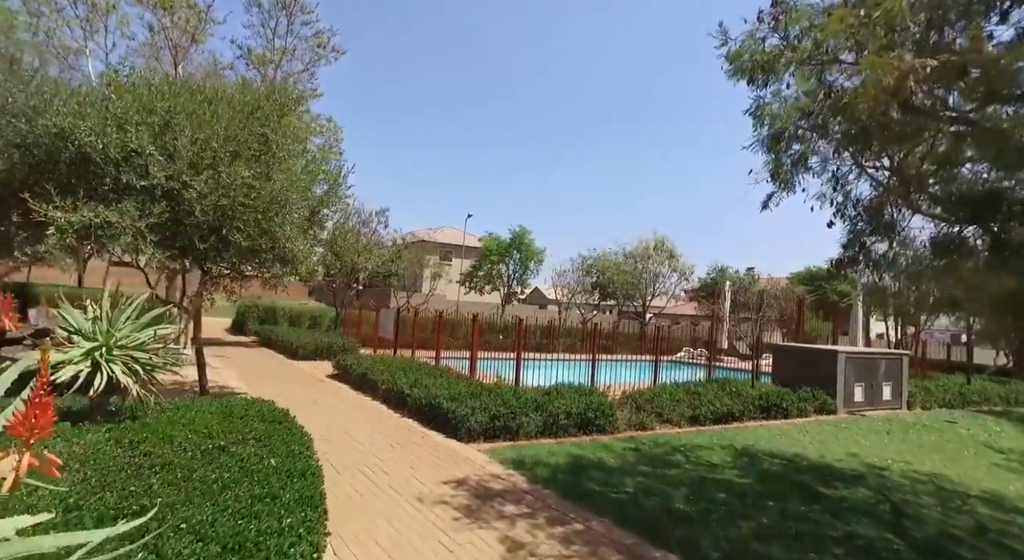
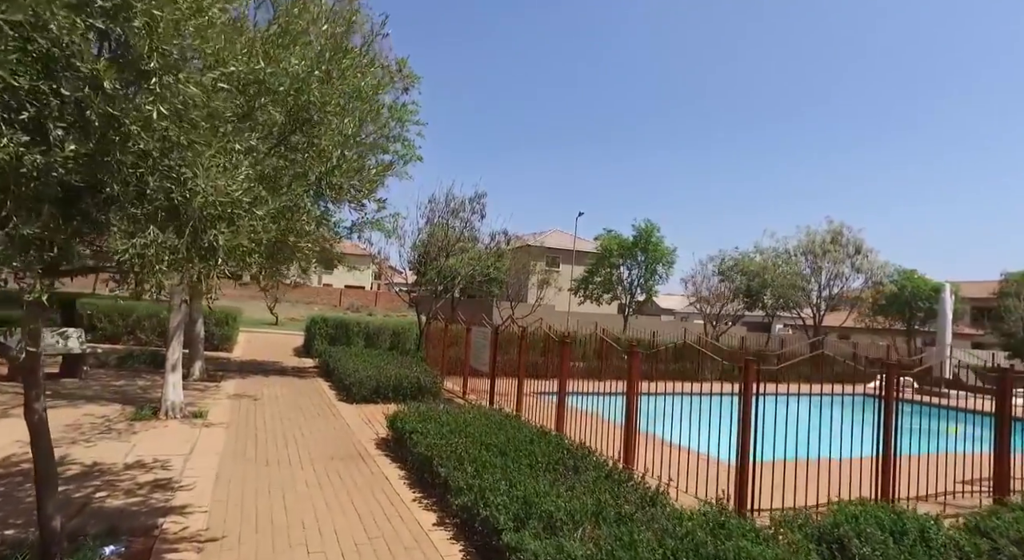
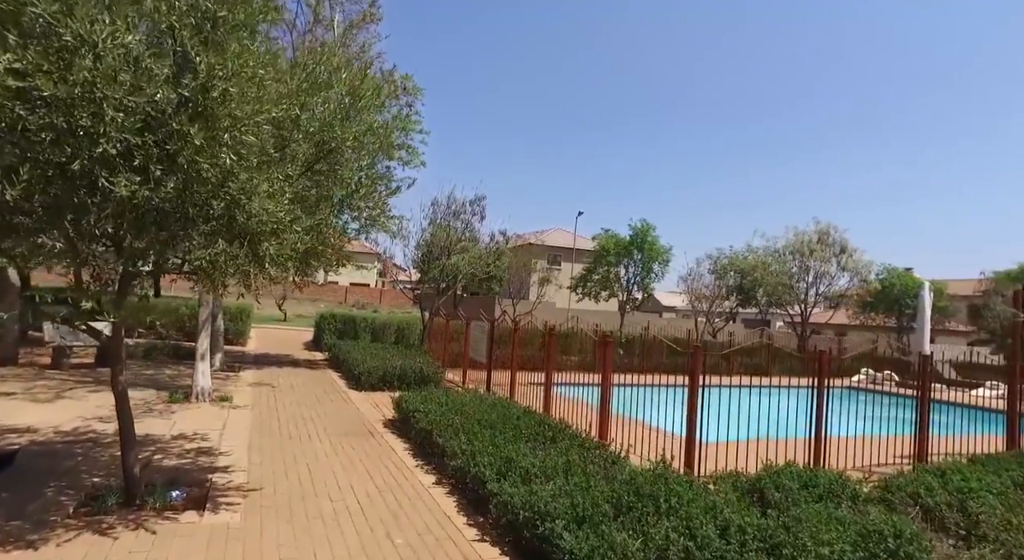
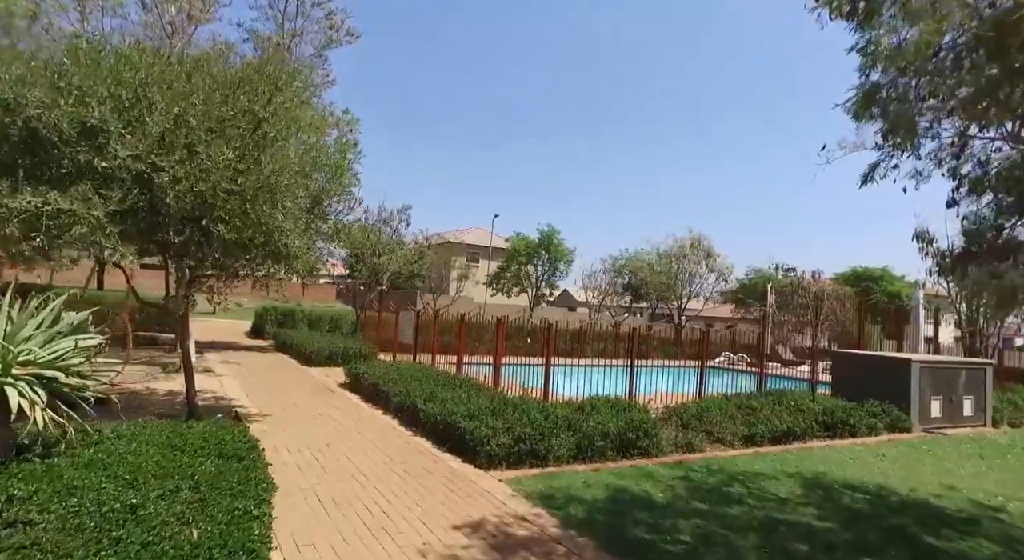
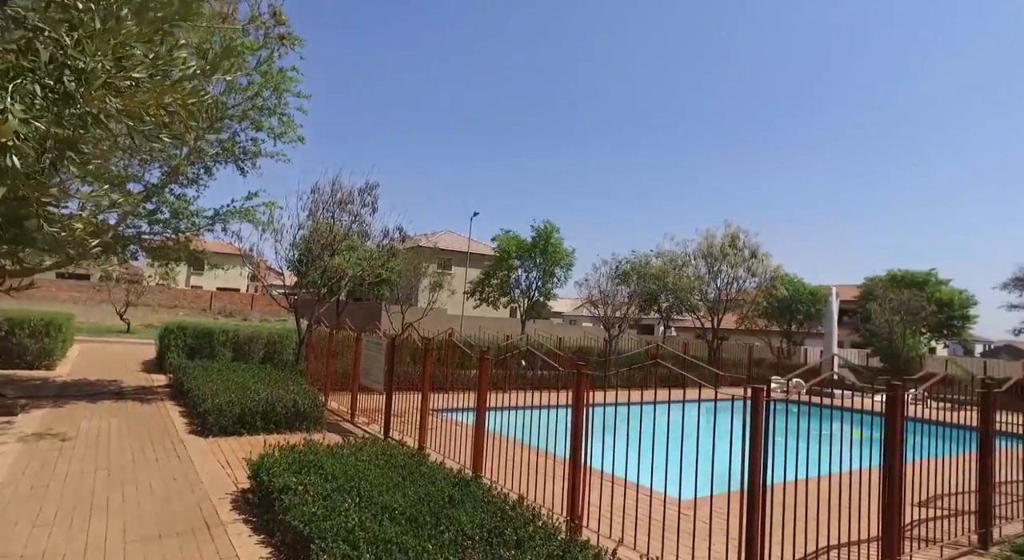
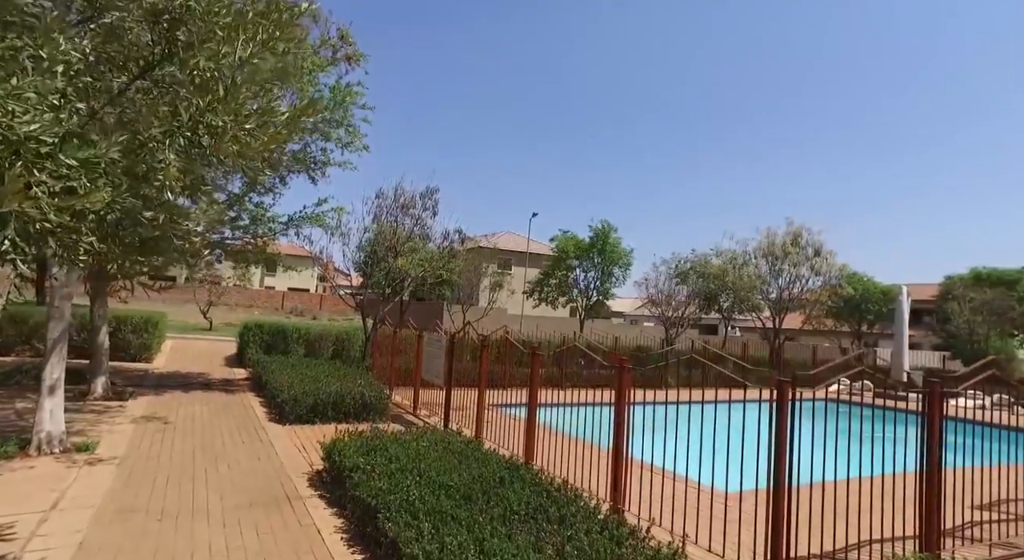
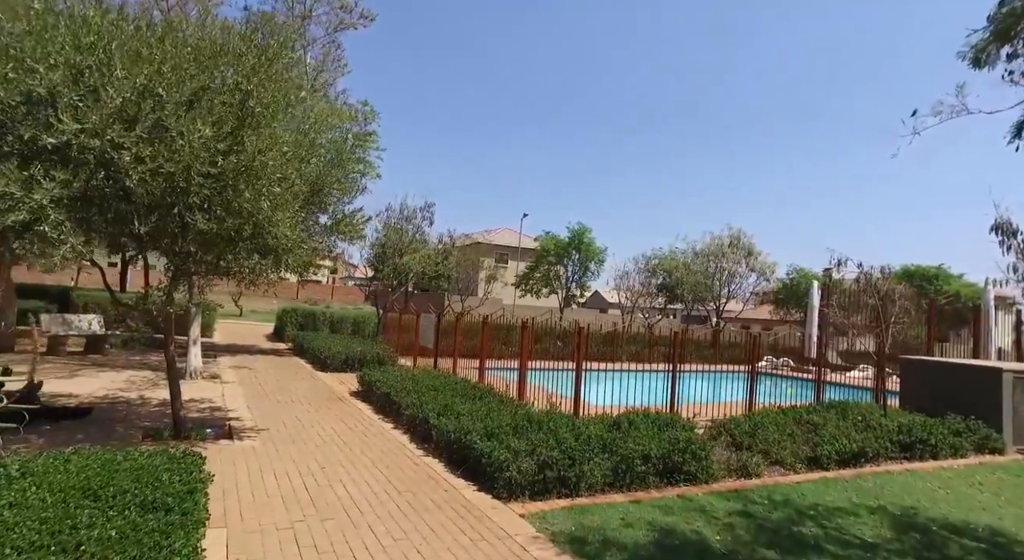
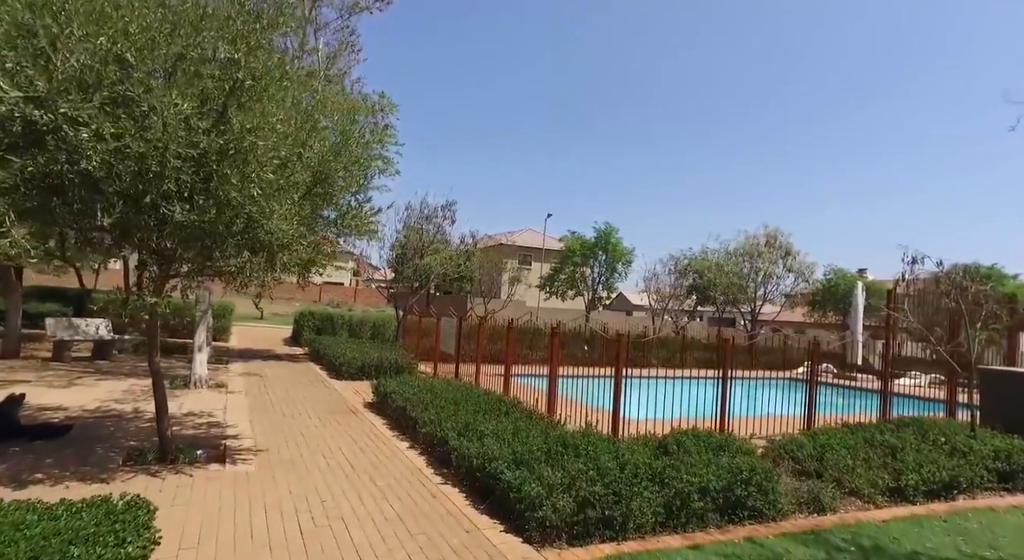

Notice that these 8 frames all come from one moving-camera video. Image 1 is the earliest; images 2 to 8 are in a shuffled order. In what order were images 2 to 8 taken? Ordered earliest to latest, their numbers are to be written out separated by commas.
4, 7, 8, 3, 2, 6, 5
